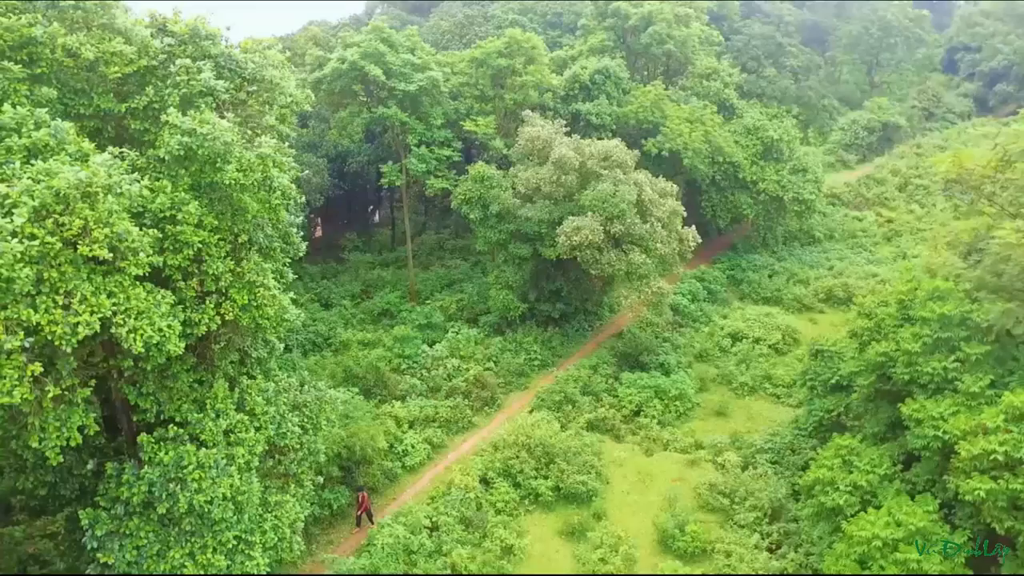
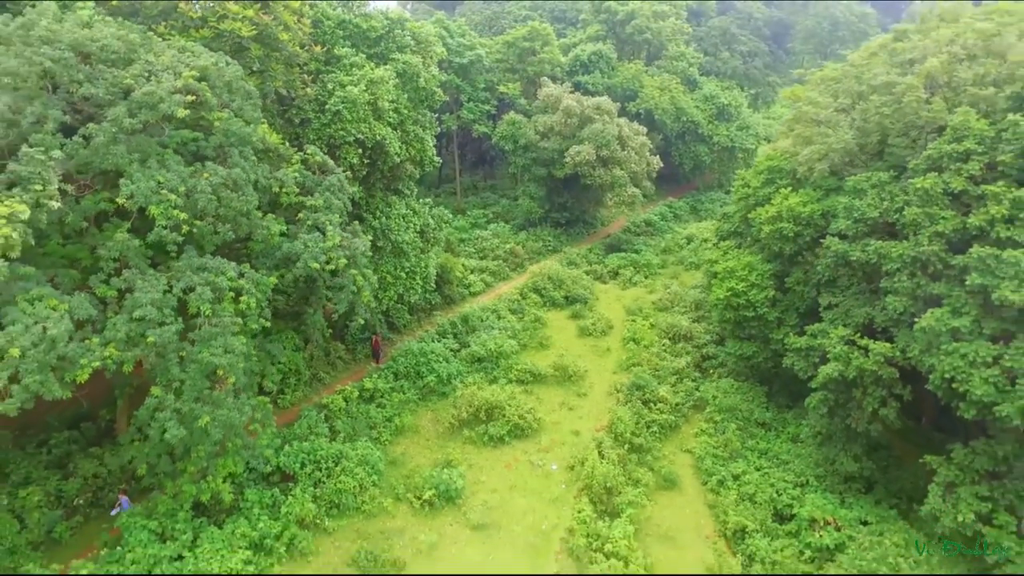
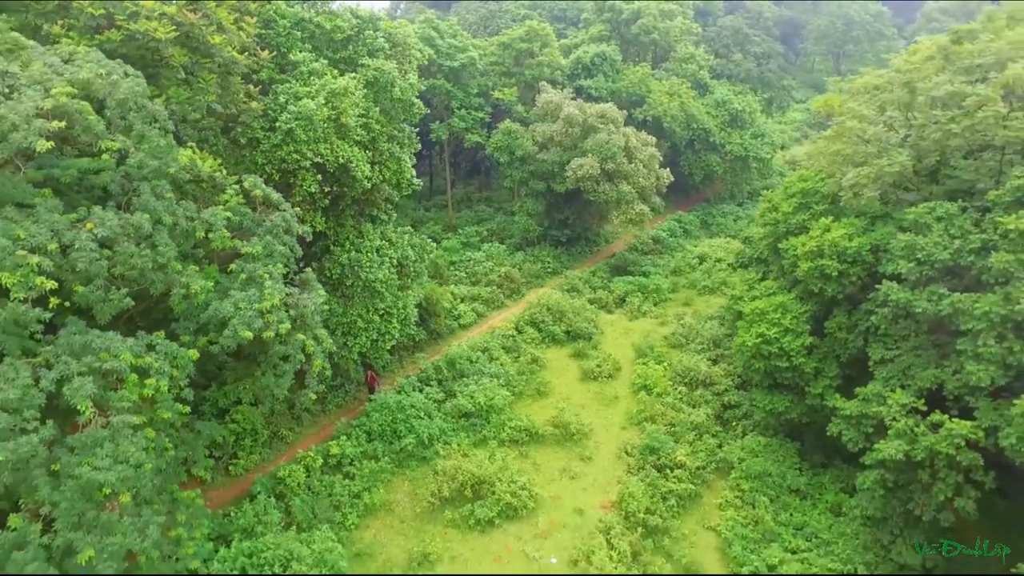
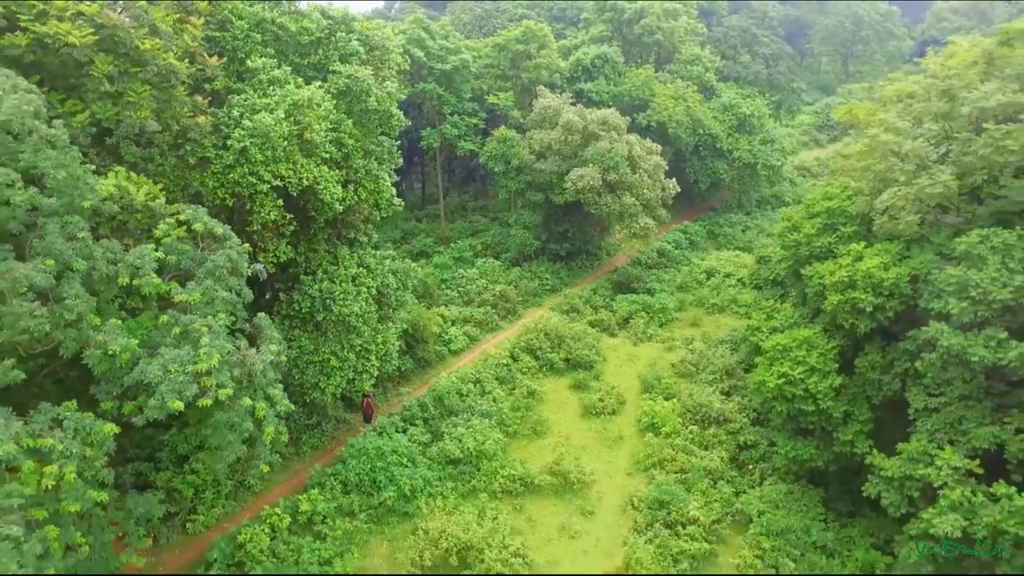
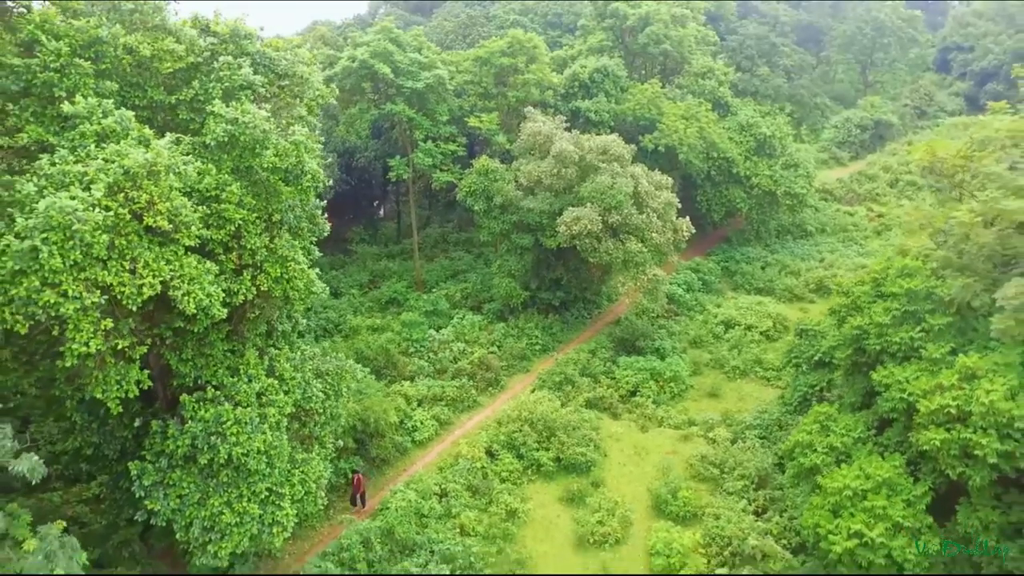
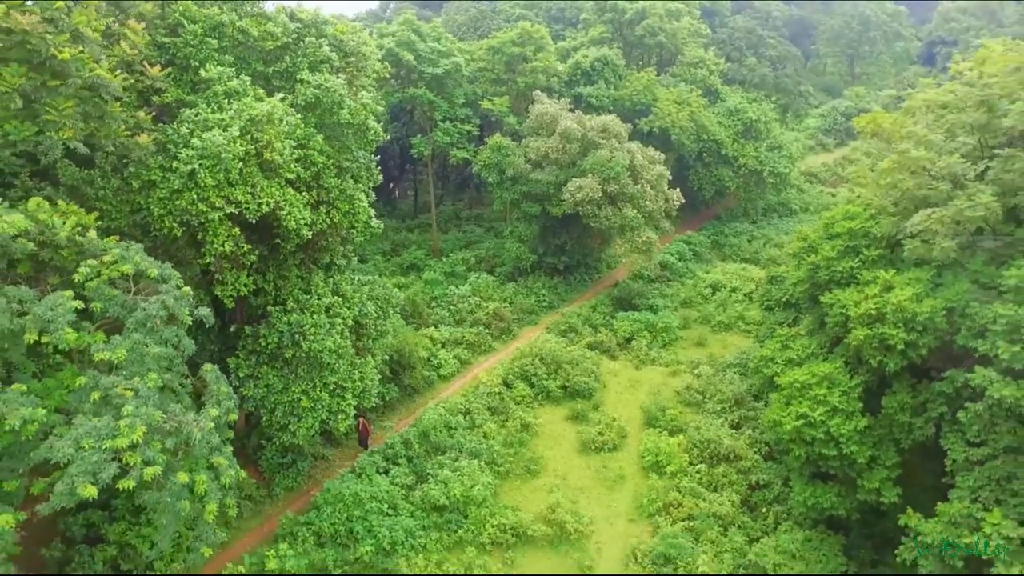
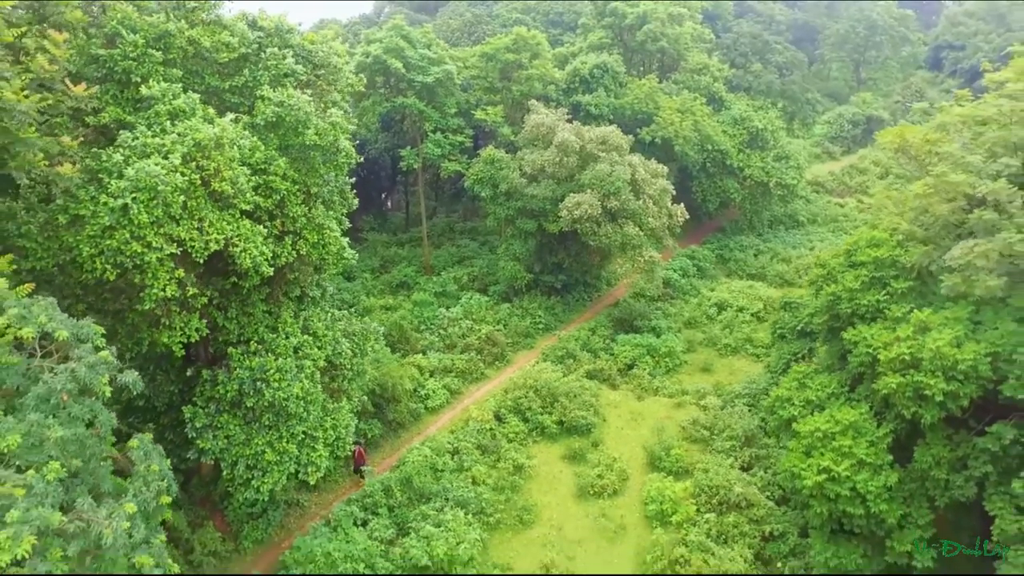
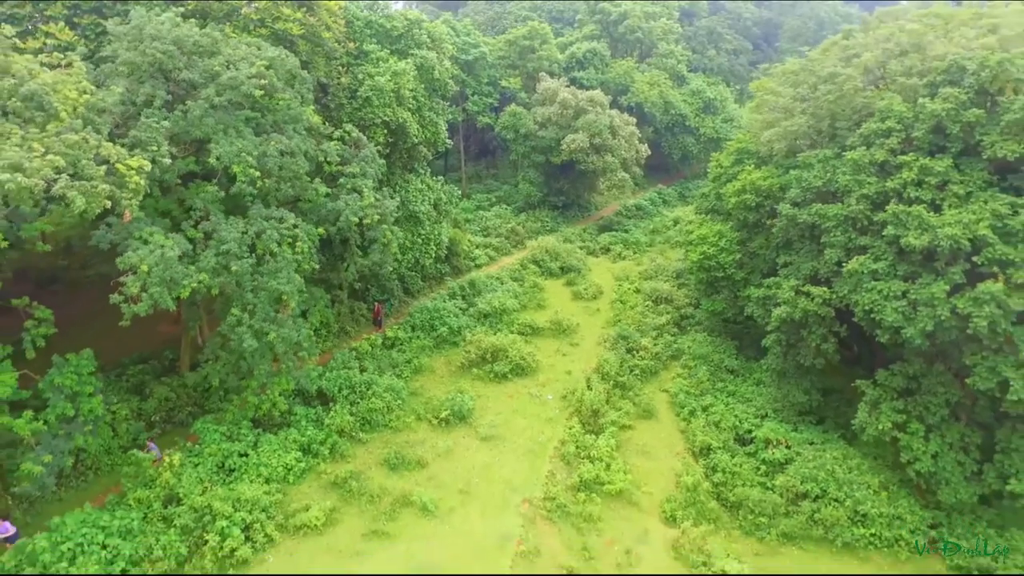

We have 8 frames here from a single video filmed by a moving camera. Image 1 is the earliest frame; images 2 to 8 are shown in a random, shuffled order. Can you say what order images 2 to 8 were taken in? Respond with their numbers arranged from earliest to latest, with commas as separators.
5, 7, 6, 4, 3, 2, 8
